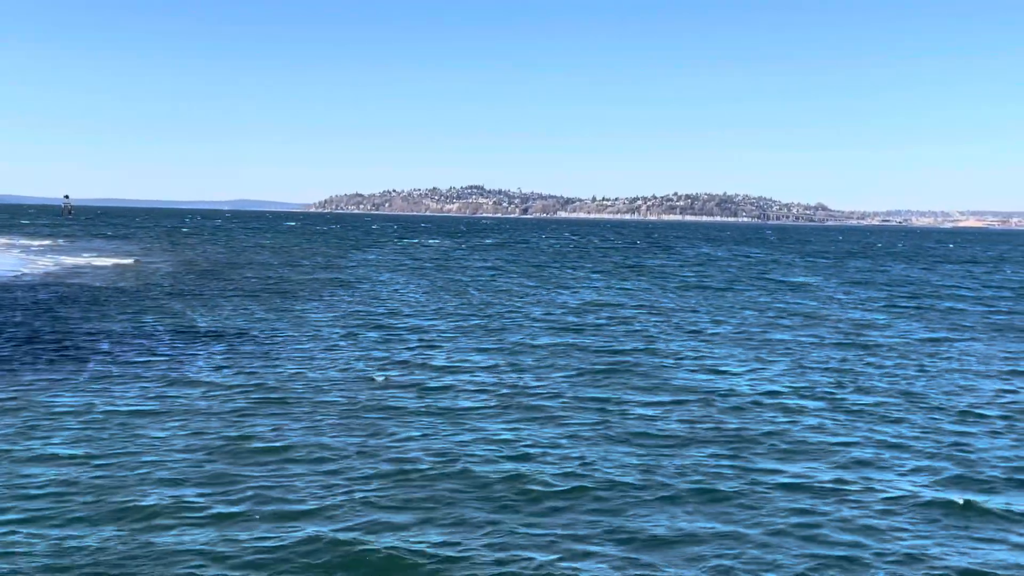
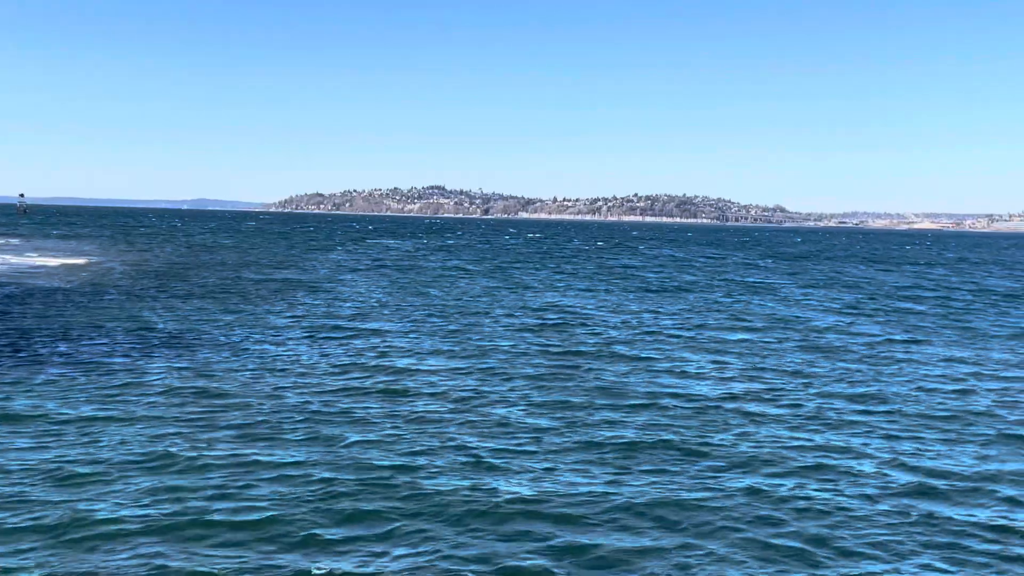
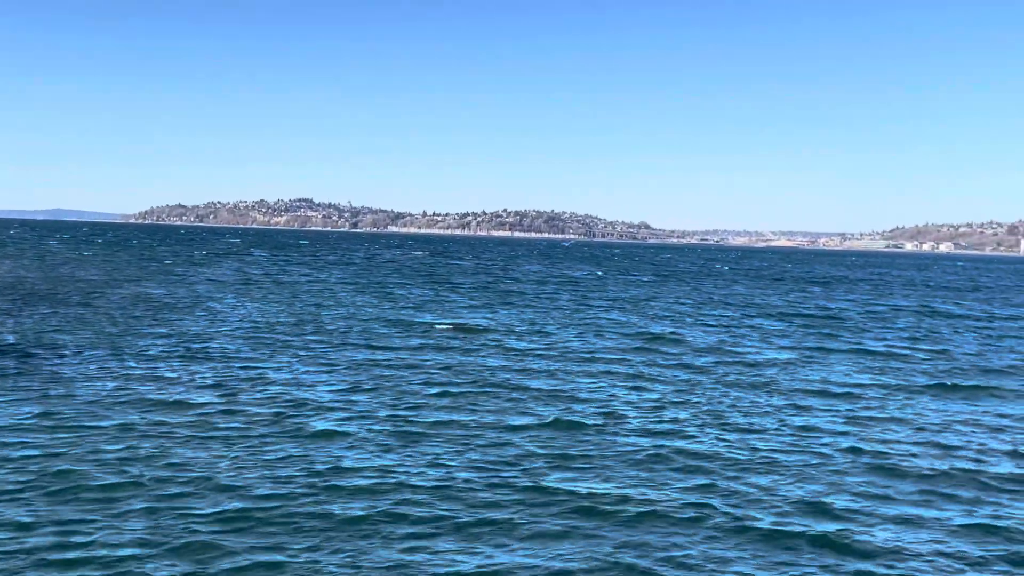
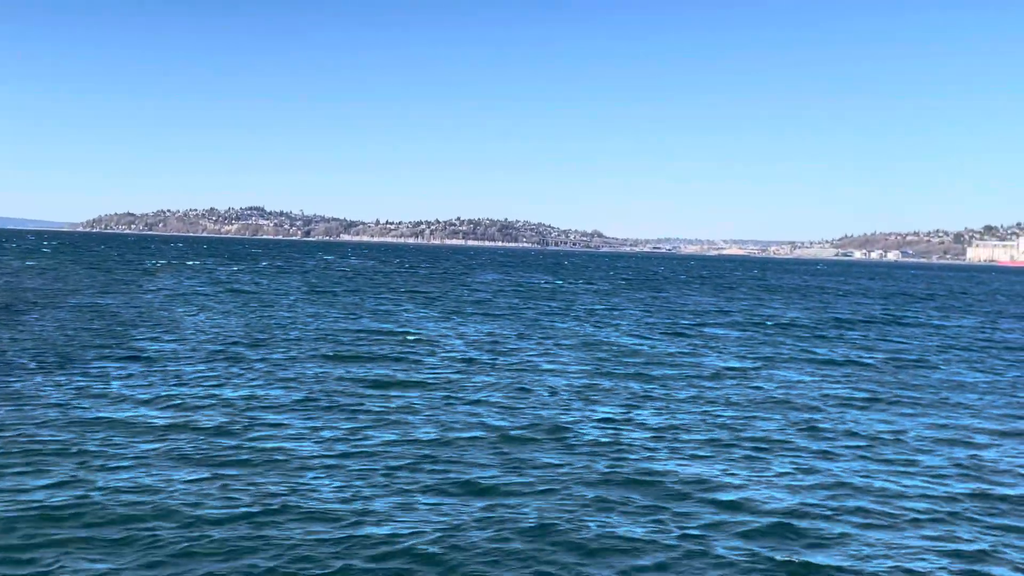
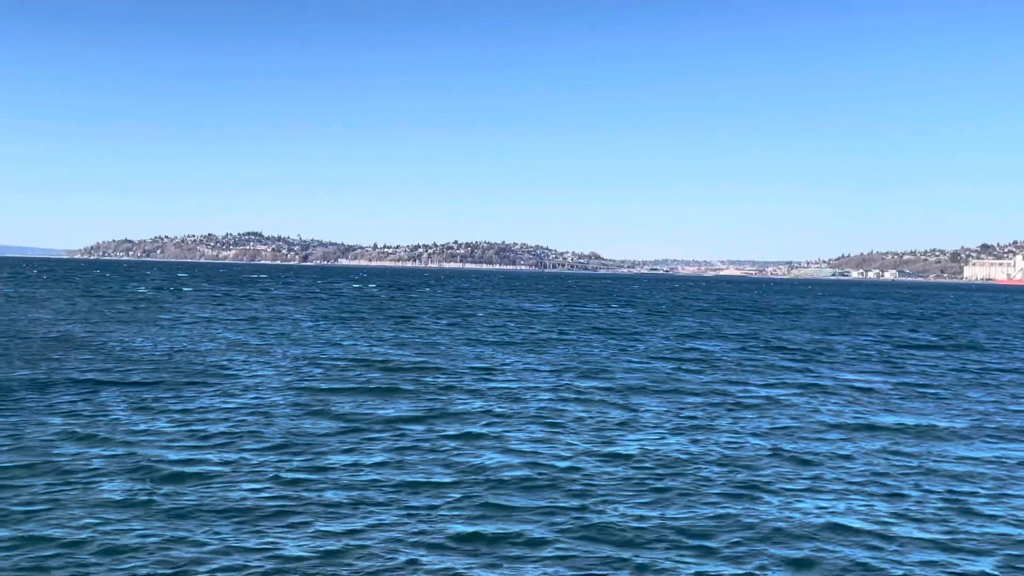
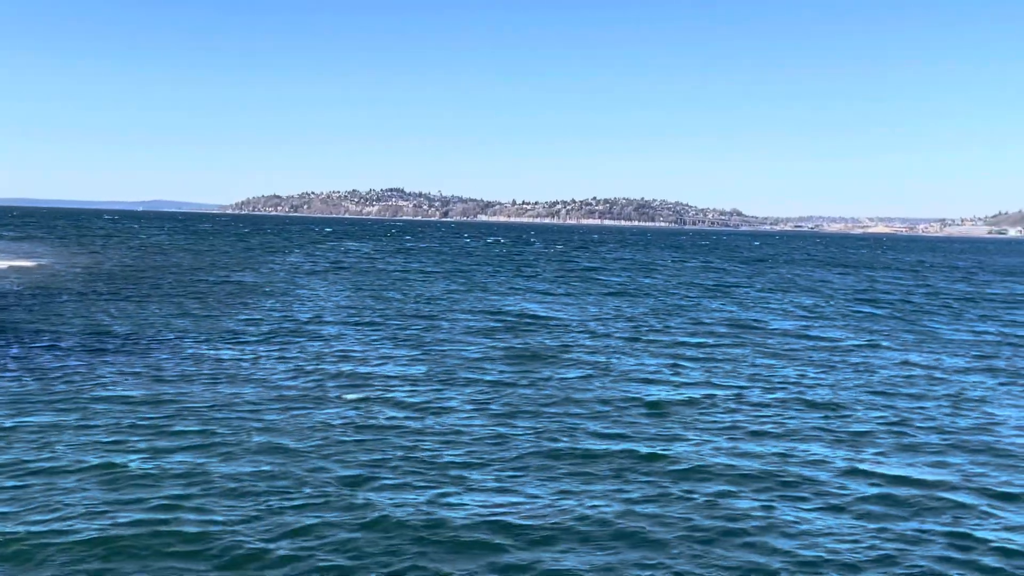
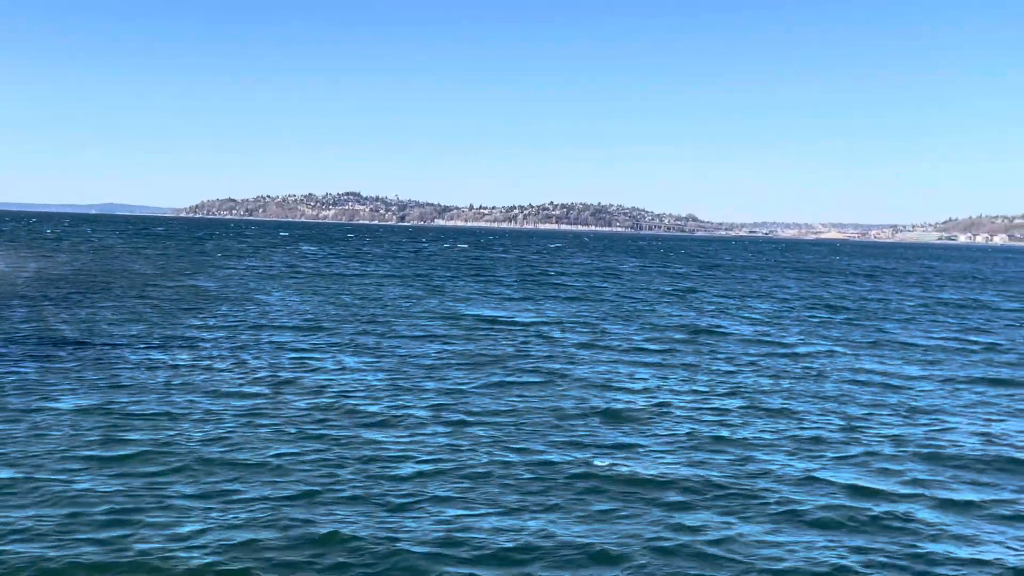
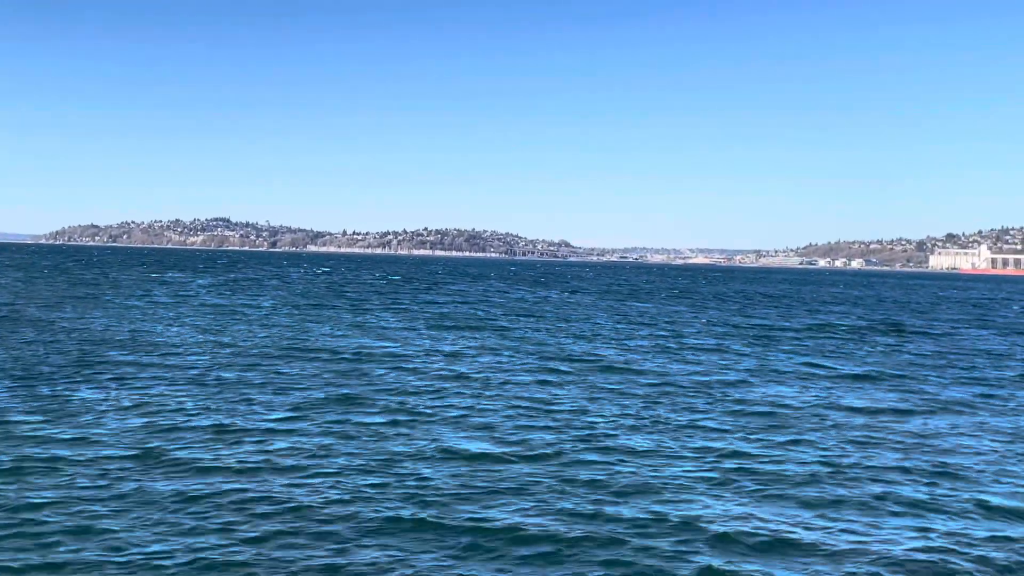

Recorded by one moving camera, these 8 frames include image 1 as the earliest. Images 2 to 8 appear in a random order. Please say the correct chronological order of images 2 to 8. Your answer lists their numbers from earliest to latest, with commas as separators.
2, 6, 7, 3, 4, 8, 5
